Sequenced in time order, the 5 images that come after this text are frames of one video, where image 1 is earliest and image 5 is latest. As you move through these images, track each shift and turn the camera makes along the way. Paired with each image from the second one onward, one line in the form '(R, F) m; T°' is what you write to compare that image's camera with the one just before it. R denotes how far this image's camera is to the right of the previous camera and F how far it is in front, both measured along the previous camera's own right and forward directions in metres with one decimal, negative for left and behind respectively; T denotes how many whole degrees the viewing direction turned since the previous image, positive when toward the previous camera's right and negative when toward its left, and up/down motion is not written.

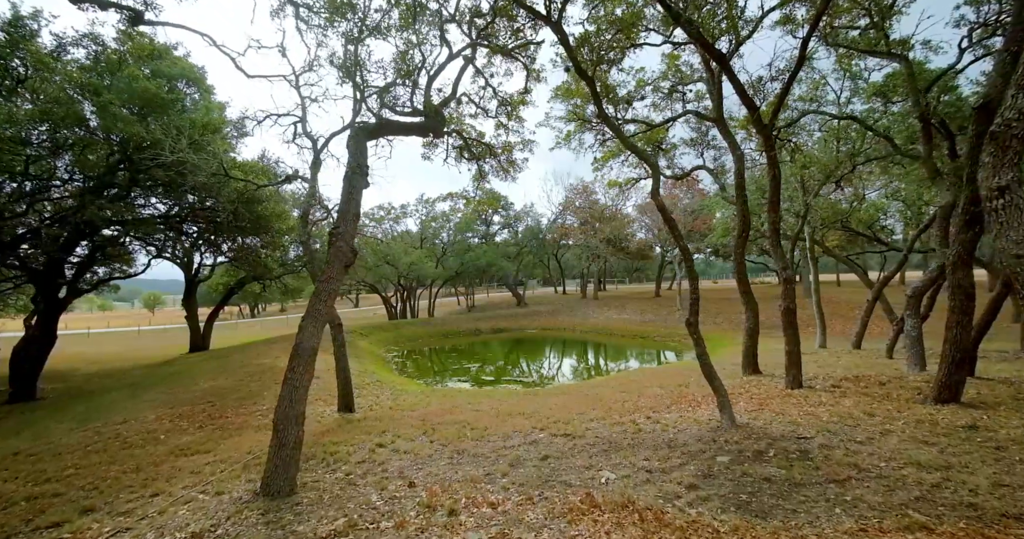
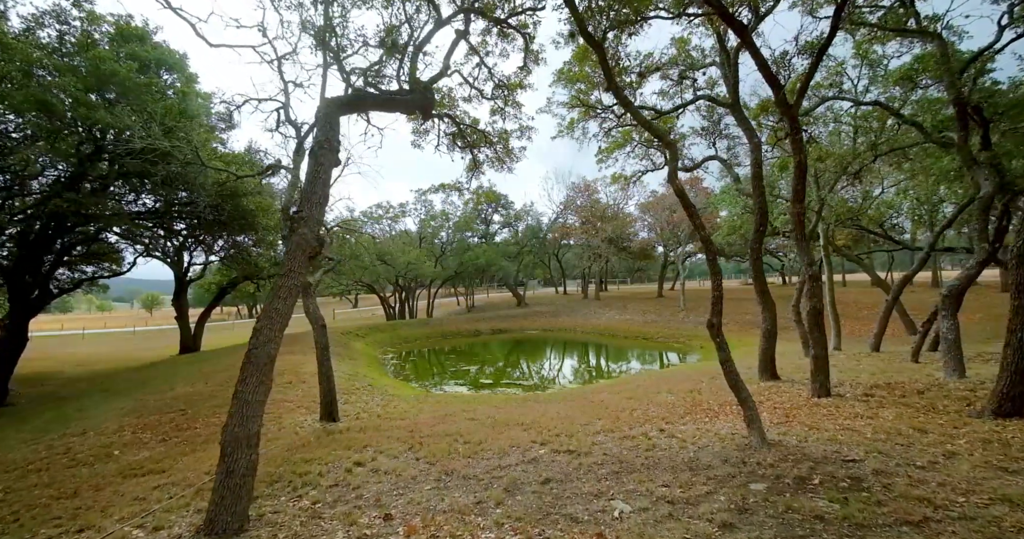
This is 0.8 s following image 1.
(0.0, +0.7) m; 0°
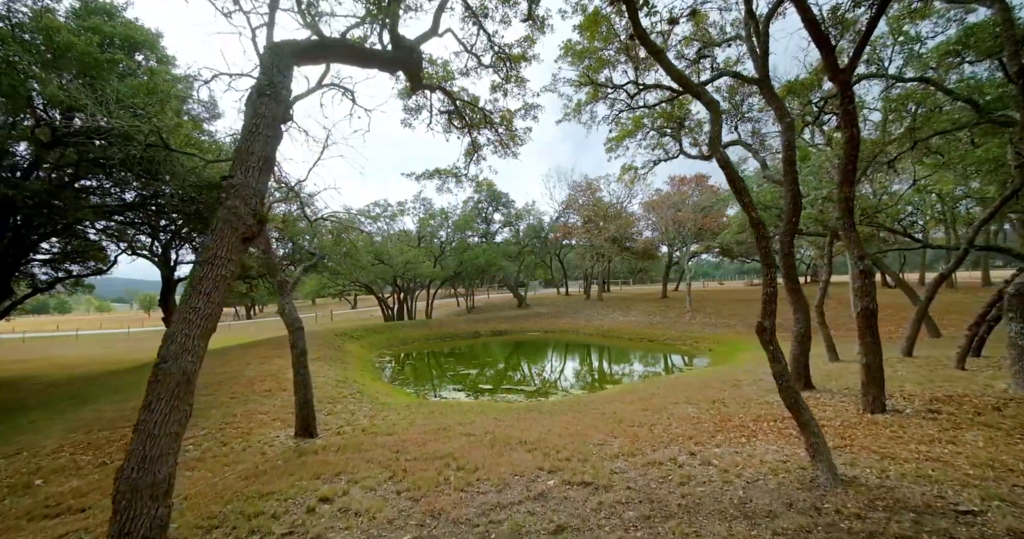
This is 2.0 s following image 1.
(0.0, +0.9) m; 0°
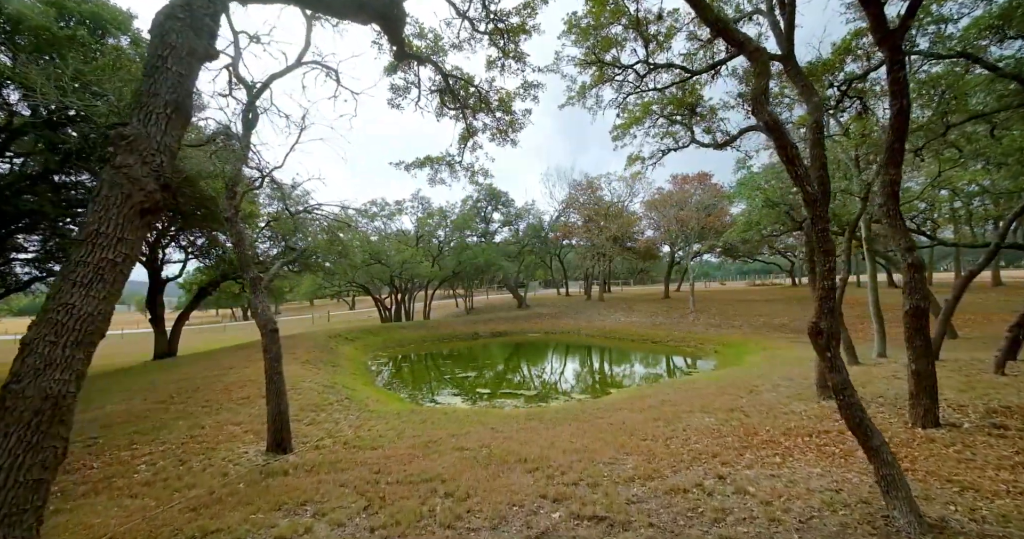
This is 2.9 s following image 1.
(0.0, +0.7) m; 0°
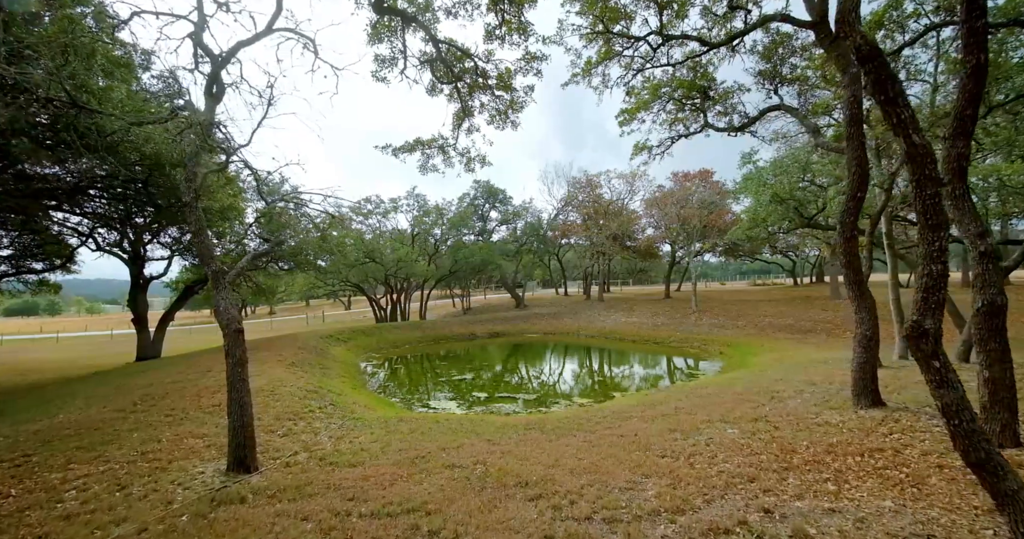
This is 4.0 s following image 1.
(0.0, +0.8) m; 0°
